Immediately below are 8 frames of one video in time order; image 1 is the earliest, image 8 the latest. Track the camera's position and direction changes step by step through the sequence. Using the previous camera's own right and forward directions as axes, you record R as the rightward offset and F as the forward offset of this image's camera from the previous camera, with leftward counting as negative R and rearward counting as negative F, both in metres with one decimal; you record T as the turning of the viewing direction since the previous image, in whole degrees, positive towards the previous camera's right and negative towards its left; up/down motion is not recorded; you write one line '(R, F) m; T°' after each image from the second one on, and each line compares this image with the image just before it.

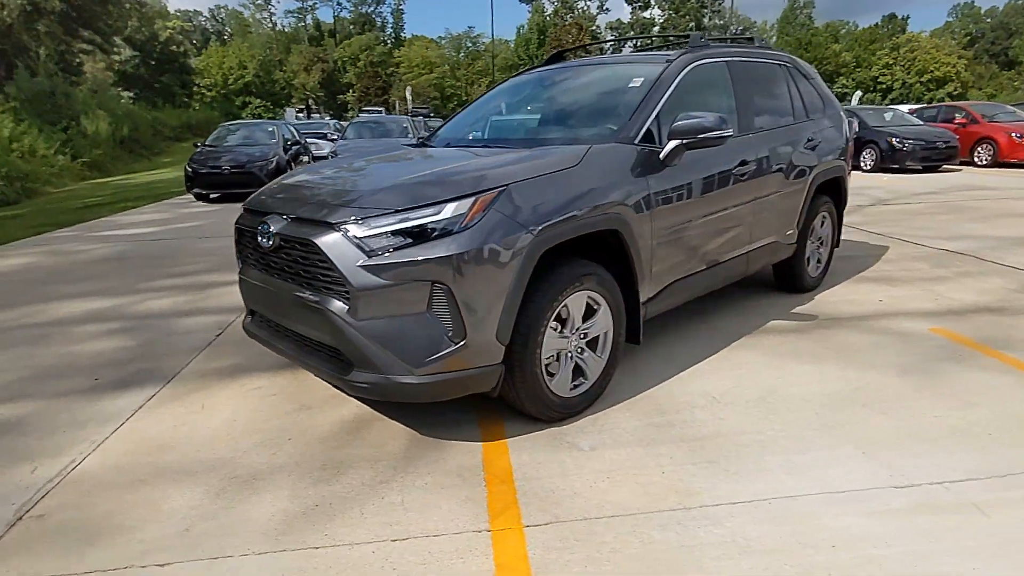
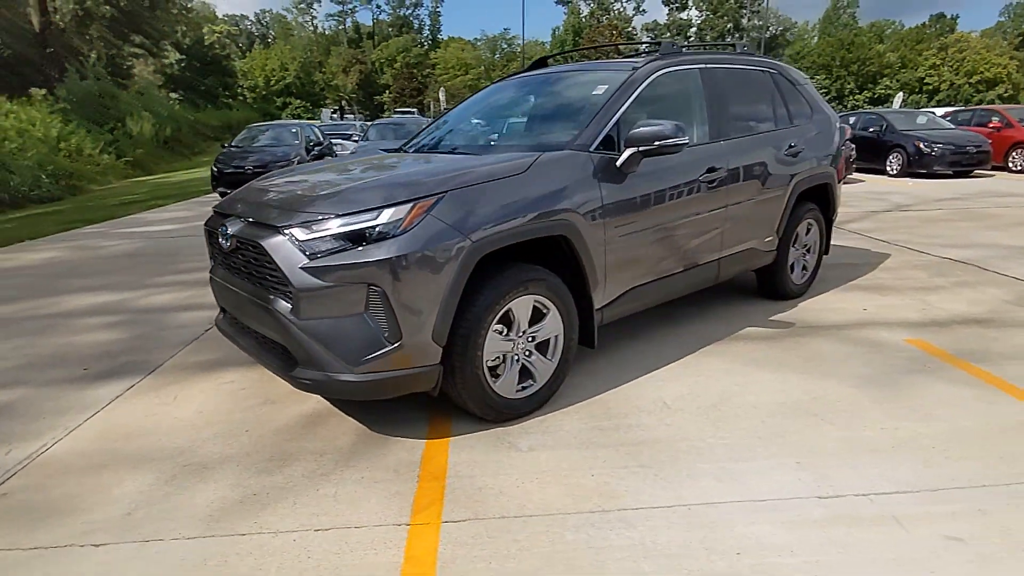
(+0.5, -0.1) m; -3°
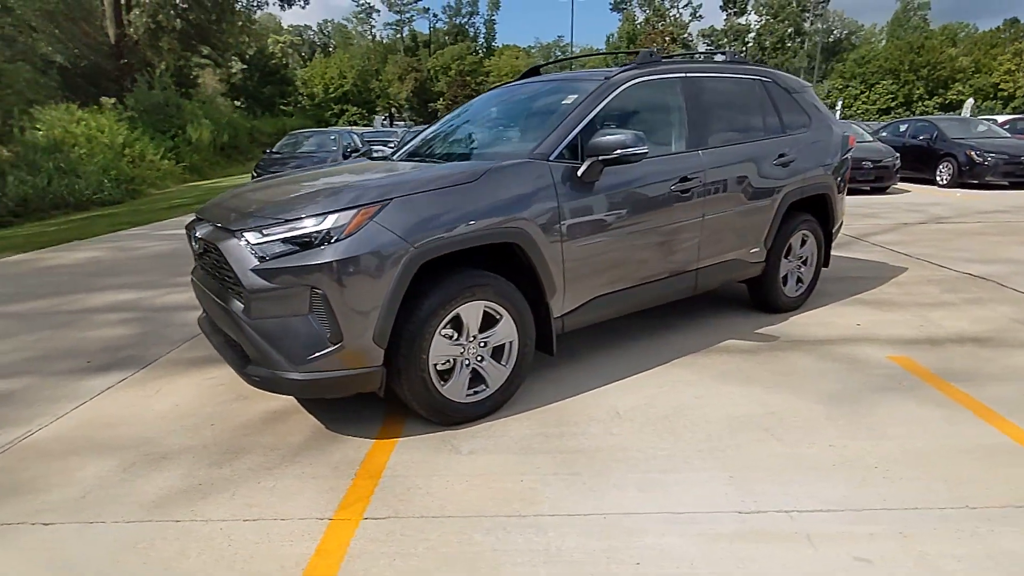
(+0.6, 0.0) m; -5°
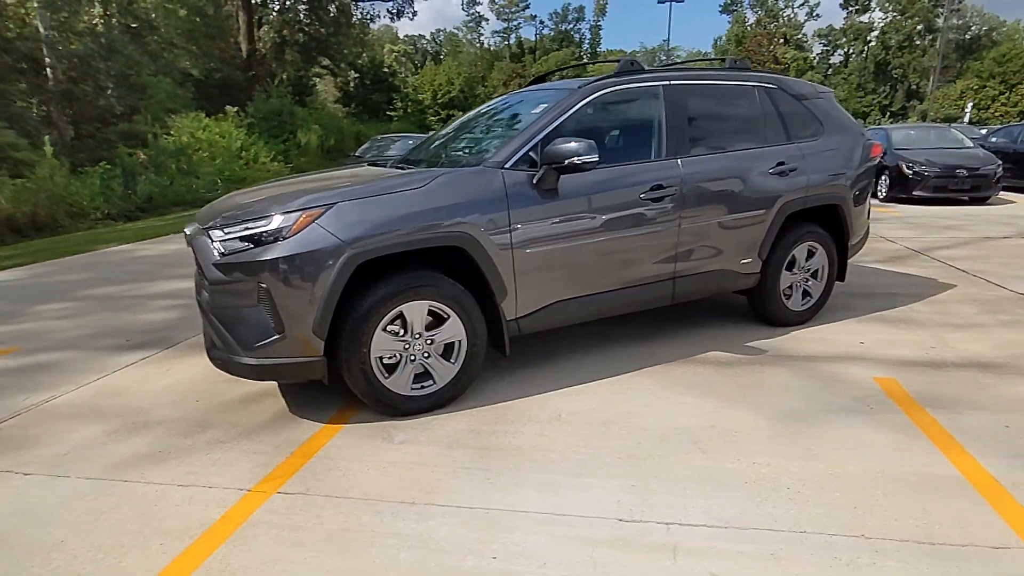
(+1.0, -0.1) m; -9°
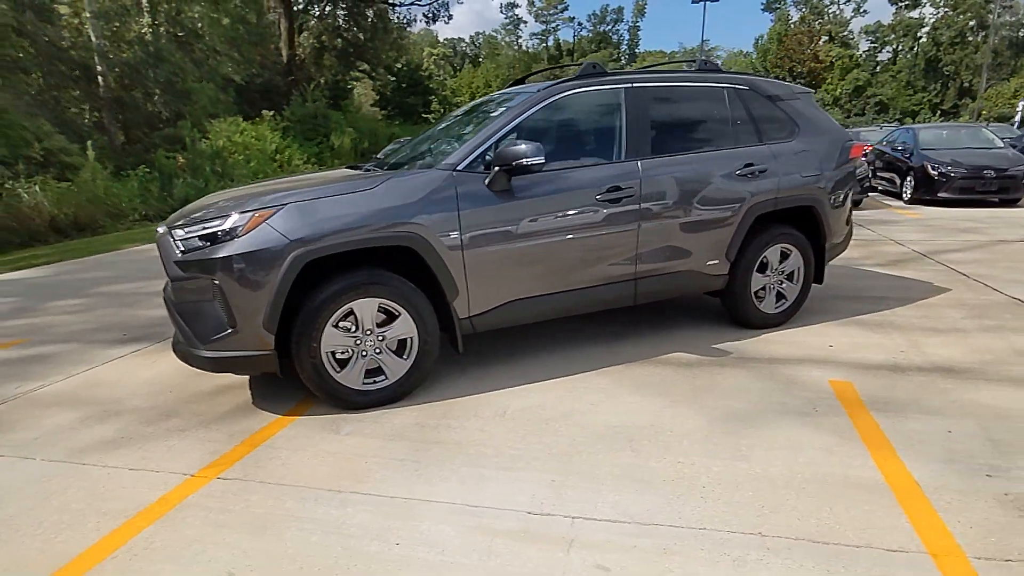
(+0.6, -0.1) m; -4°
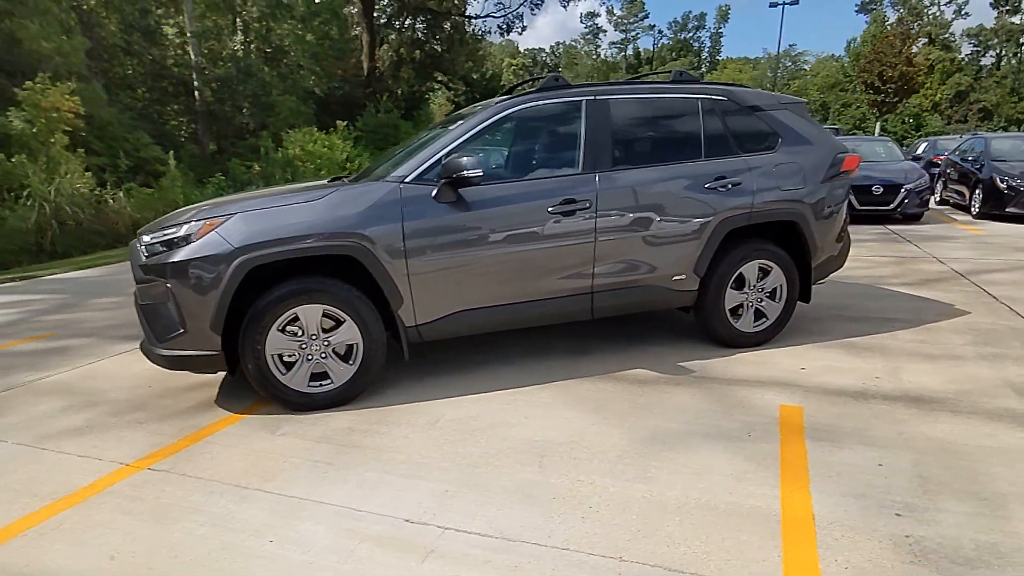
(+0.9, 0.0) m; -7°
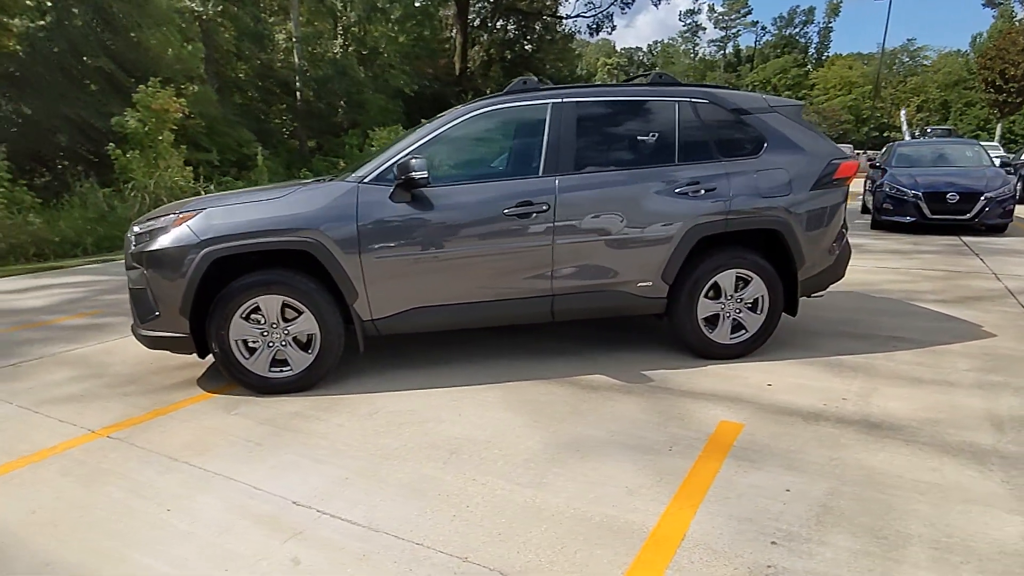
(+1.0, 0.0) m; -9°
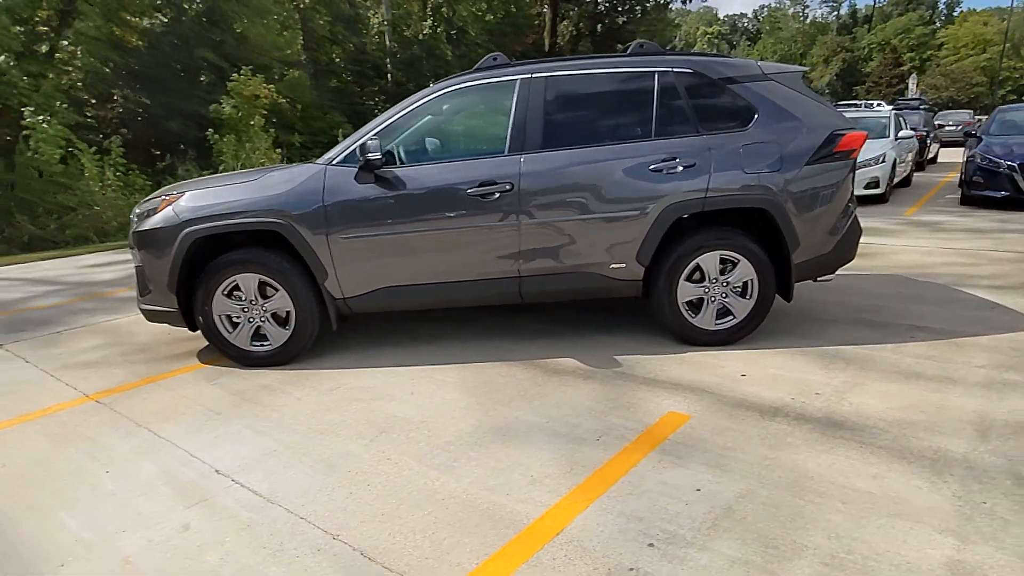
(+1.0, +0.2) m; -9°
